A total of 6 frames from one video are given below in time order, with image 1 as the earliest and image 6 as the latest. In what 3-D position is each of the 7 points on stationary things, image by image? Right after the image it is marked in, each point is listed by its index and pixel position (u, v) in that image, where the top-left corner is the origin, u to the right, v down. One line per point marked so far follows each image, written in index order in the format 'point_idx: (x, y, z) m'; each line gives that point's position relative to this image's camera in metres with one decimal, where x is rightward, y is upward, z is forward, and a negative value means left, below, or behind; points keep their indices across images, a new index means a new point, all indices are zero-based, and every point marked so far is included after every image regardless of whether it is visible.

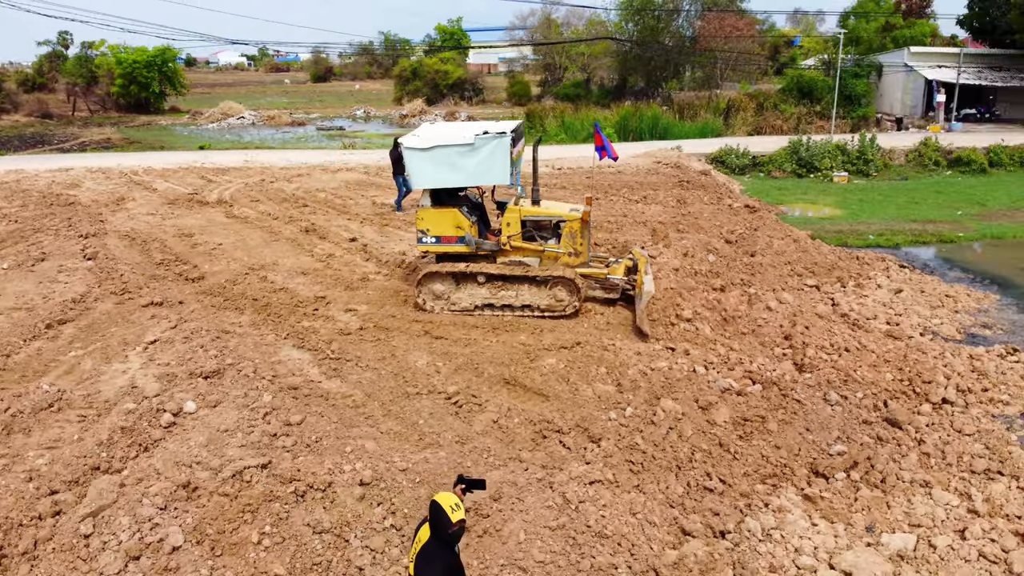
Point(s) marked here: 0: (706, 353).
0: (+2.2, -0.7, +8.4) m
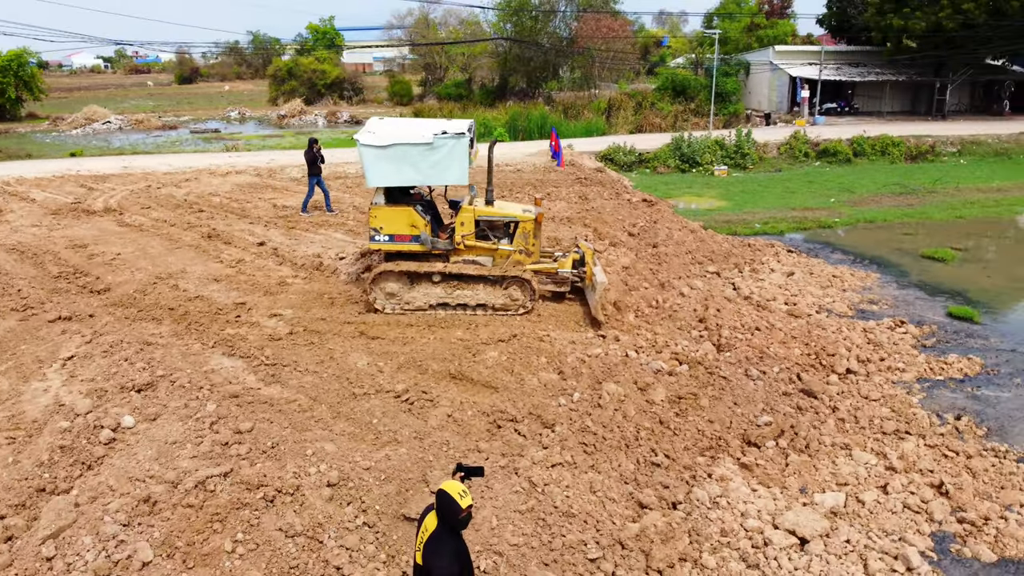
0: (+1.5, -0.6, +8.9) m
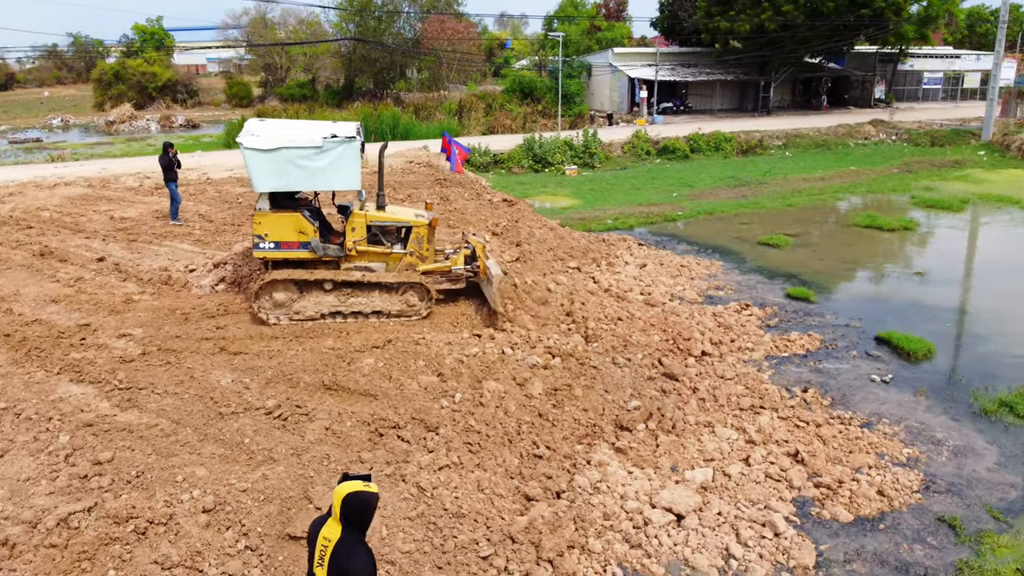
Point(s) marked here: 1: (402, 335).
0: (0.0, -0.5, +9.0) m
1: (-1.3, -0.5, +8.7) m
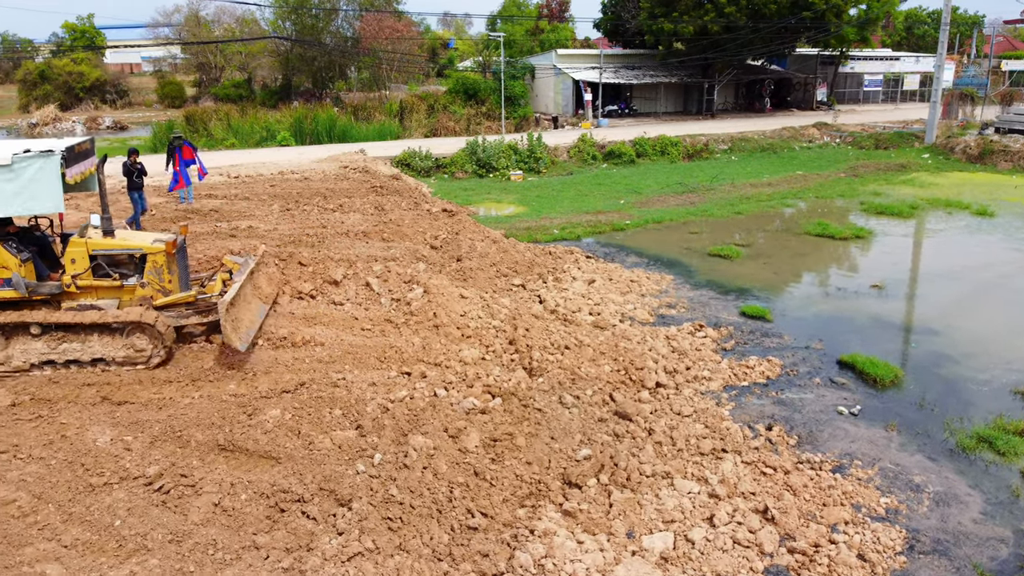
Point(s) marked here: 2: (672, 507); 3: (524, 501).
0: (-0.7, -0.9, +8.0) m
1: (-1.9, -0.9, +7.6) m
2: (+1.3, -1.8, +6.3) m
3: (+0.1, -1.7, +6.1) m
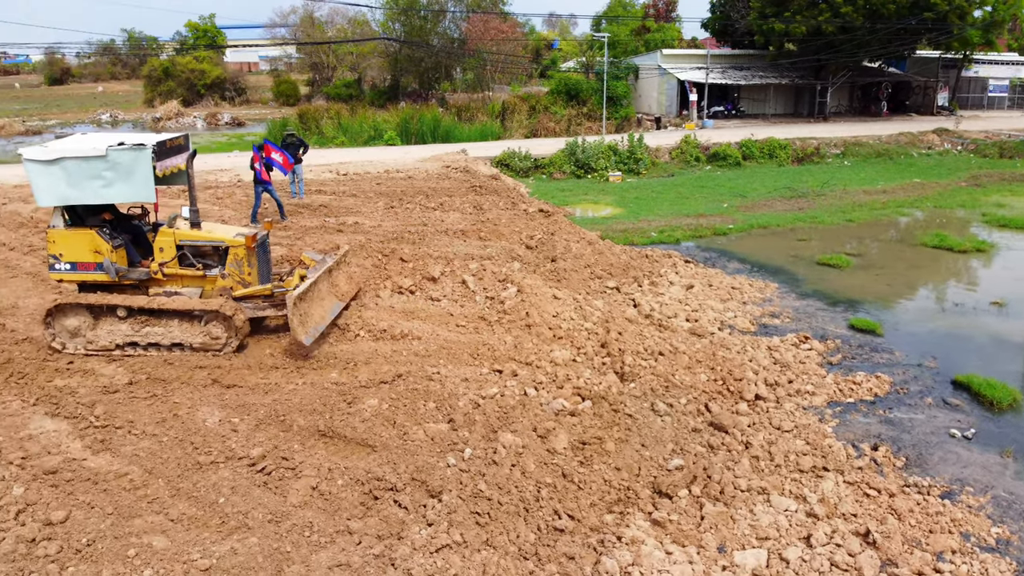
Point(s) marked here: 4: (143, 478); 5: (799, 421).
0: (+0.3, -0.9, +8.0) m
1: (-1.0, -0.8, +7.8) m
2: (+2.1, -1.9, +6.1) m
3: (+0.8, -1.8, +6.1) m
4: (-2.9, -1.5, +5.9) m
5: (+3.0, -1.4, +7.9) m
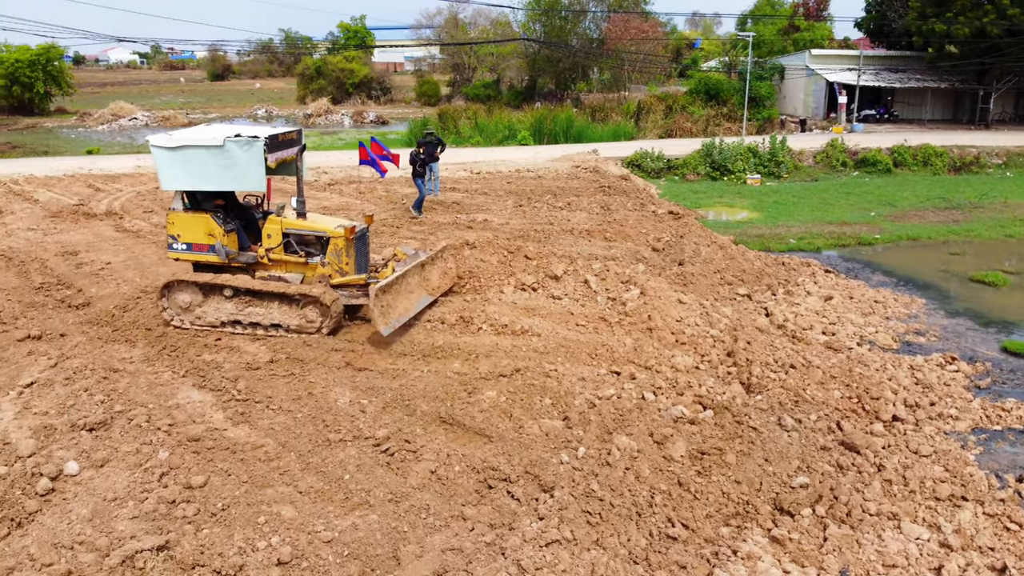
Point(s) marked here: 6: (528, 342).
0: (+1.5, -0.9, +7.9) m
1: (+0.2, -0.8, +7.9) m
2: (+2.9, -2.0, +5.7) m
3: (+1.7, -1.8, +5.9) m
4: (-2.0, -1.4, +6.3) m
5: (+4.2, -1.6, +7.3) m
6: (+0.2, -0.6, +8.4) m
